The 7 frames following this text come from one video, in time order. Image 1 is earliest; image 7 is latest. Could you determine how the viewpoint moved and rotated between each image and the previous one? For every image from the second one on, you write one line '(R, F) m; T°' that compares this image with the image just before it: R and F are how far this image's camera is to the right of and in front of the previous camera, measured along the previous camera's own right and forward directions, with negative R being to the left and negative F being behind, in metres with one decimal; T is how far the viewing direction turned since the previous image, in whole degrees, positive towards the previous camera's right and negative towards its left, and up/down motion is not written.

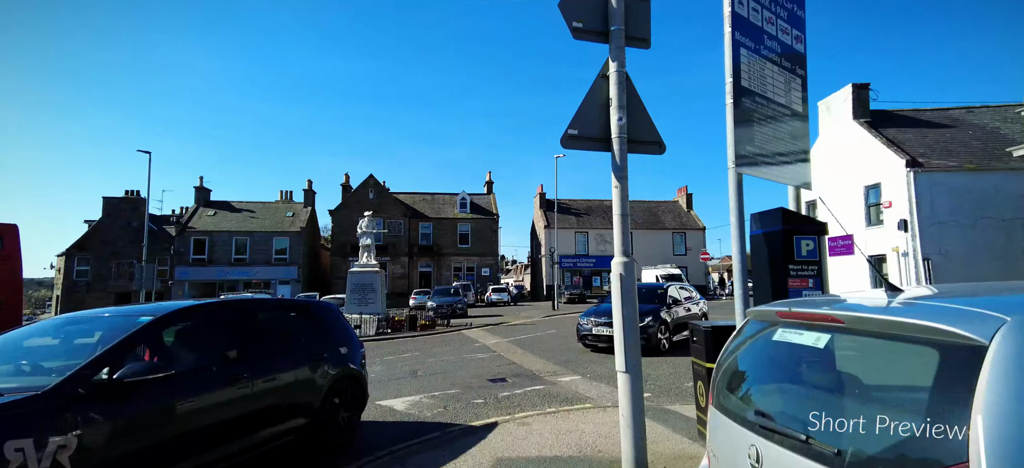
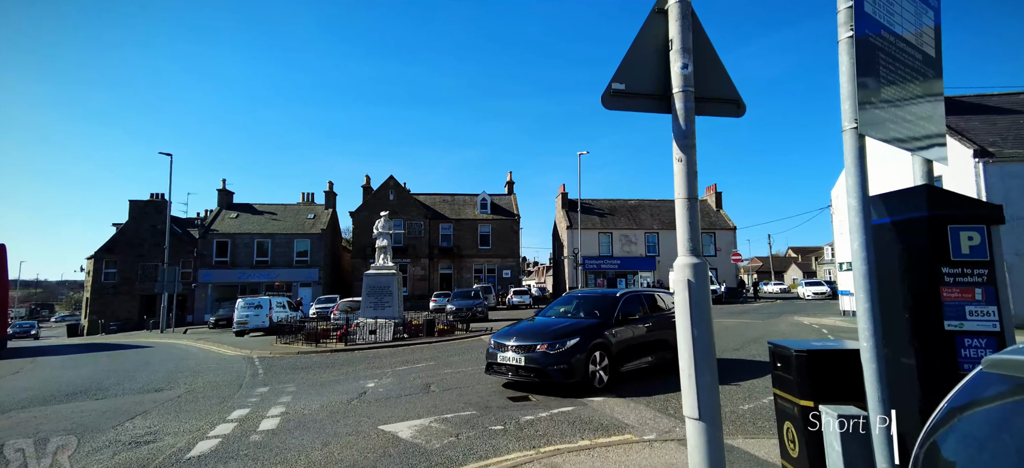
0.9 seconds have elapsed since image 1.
(0.0, +0.9) m; -2°
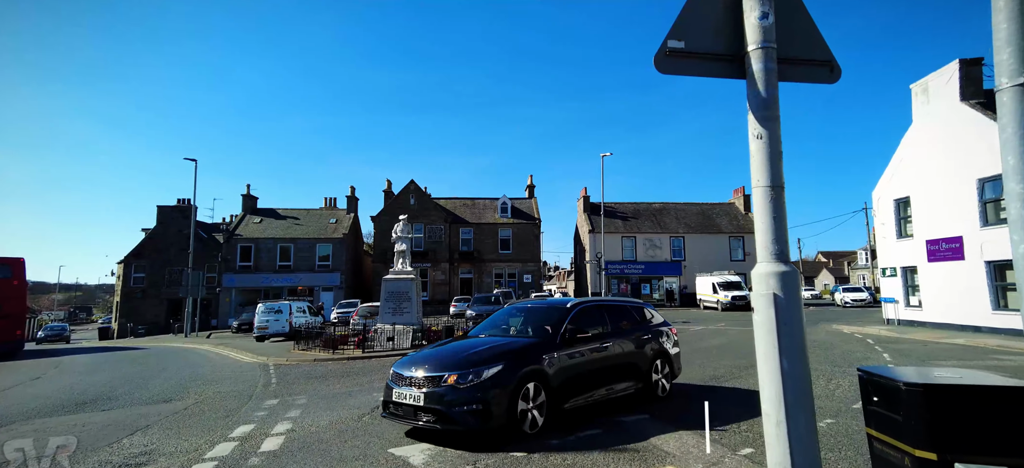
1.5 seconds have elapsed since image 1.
(0.0, +0.6) m; -2°
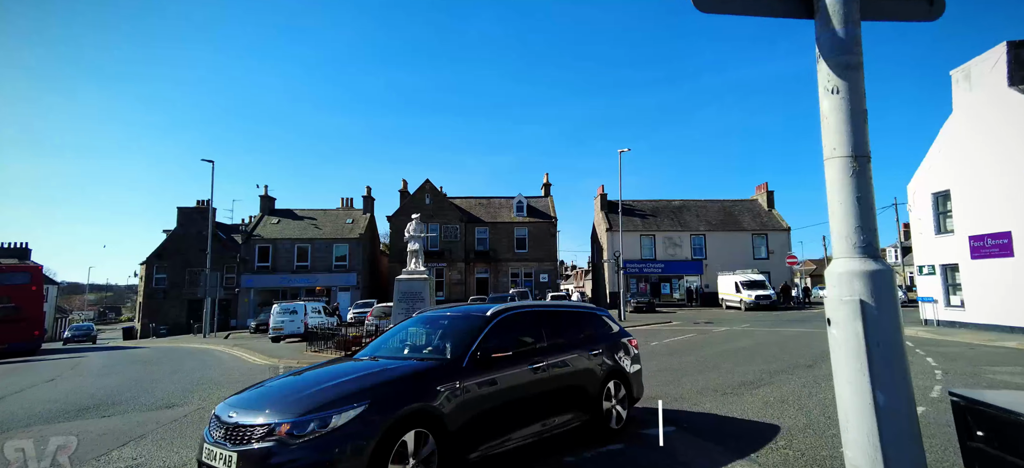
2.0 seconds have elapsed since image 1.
(+0.1, +0.5) m; -2°
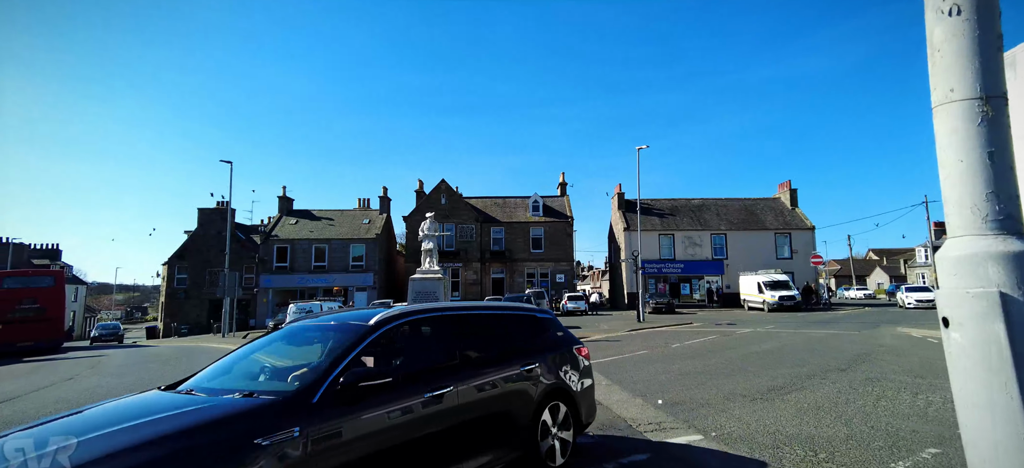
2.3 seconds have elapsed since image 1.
(0.0, +0.4) m; -2°
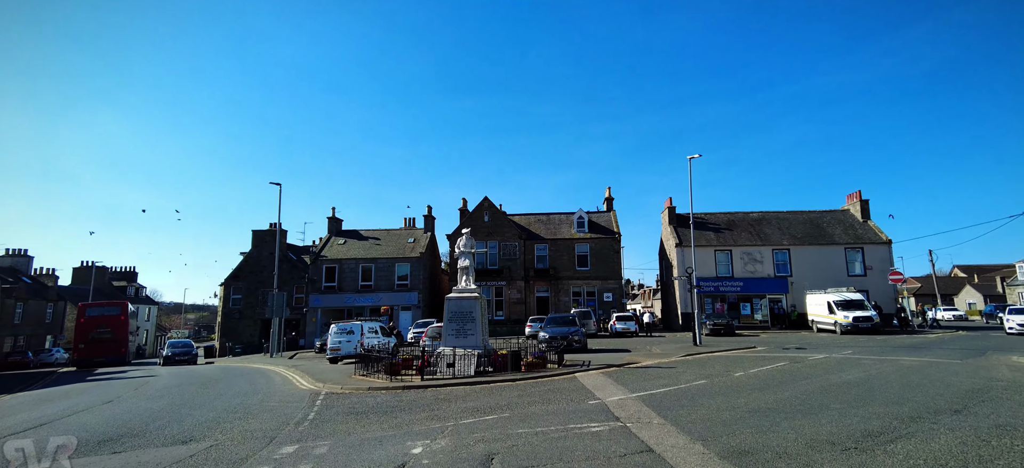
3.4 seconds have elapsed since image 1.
(+0.3, +1.2) m; -5°
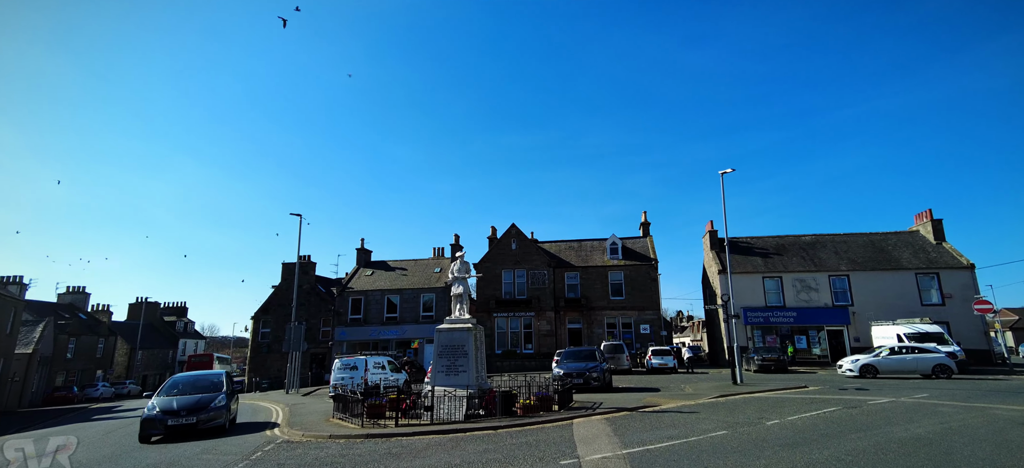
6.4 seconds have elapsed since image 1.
(+1.4, +2.2) m; -5°
